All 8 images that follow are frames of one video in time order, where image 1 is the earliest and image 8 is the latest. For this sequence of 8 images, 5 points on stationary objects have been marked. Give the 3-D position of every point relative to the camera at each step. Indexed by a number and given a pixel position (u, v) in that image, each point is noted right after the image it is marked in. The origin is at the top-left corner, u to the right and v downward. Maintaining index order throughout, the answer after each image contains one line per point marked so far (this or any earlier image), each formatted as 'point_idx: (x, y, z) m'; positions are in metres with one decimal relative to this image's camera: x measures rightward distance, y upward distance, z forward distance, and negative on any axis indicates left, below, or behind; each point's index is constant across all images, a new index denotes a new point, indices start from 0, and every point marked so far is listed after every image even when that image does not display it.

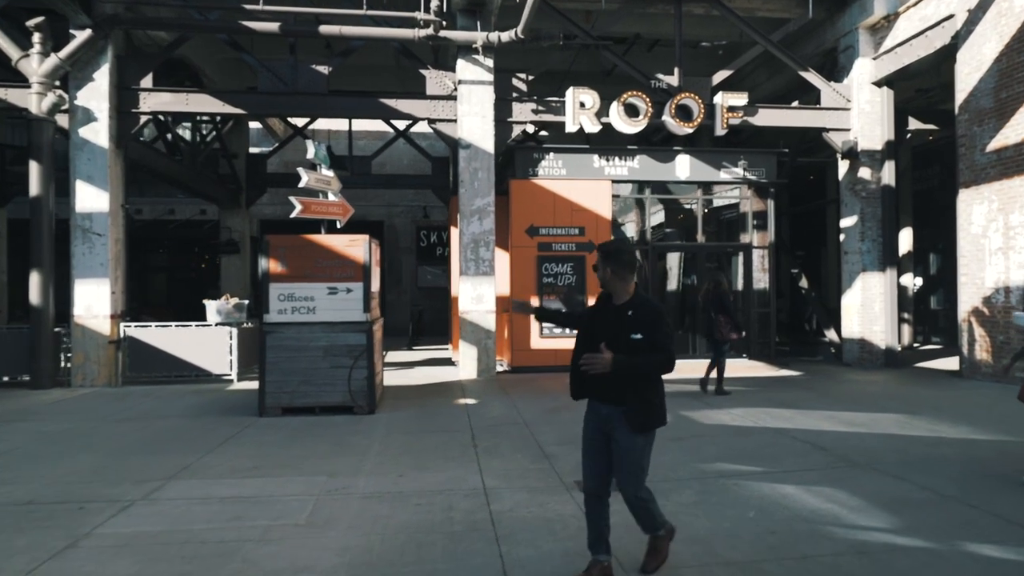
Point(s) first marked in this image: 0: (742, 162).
0: (+4.8, +2.6, +15.5) m
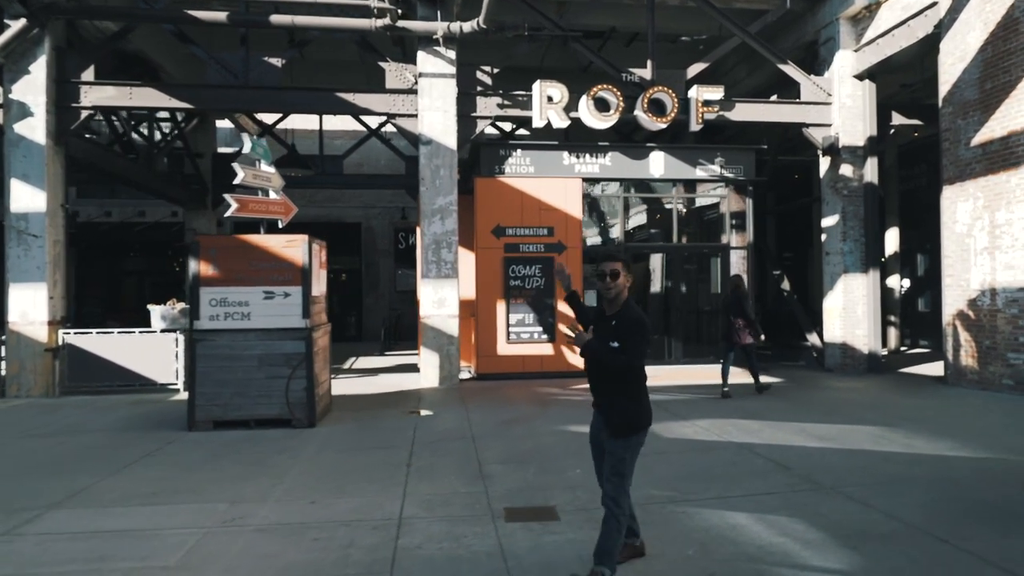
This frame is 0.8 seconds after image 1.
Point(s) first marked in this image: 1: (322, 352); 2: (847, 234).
0: (+4.1, +2.6, +14.8) m
1: (-2.6, -0.9, +10.0) m
2: (+6.4, +1.0, +14.2) m
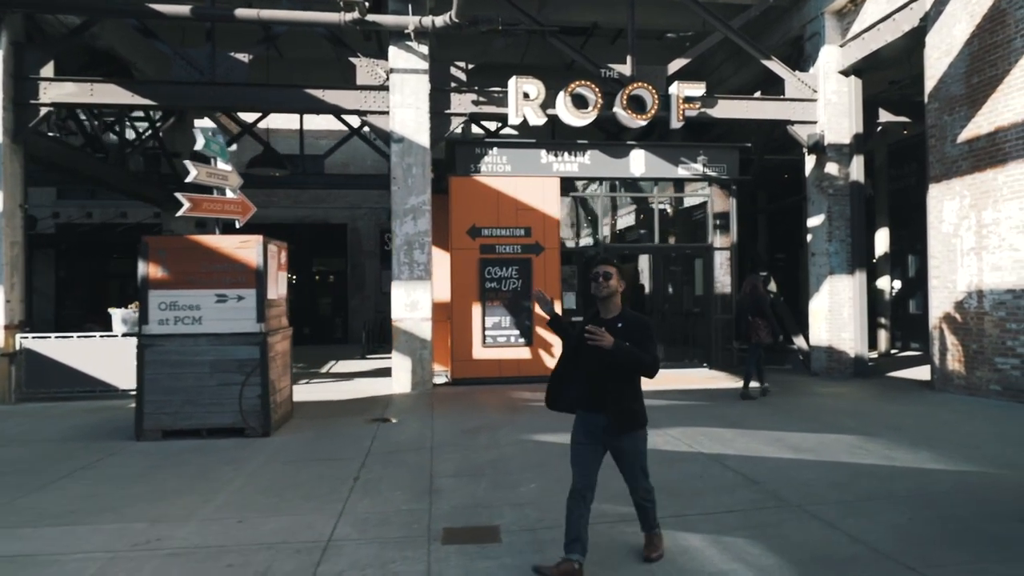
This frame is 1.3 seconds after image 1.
0: (+3.7, +2.5, +14.4) m
1: (-3.0, -0.9, +9.5) m
2: (+6.0, +1.0, +13.8) m
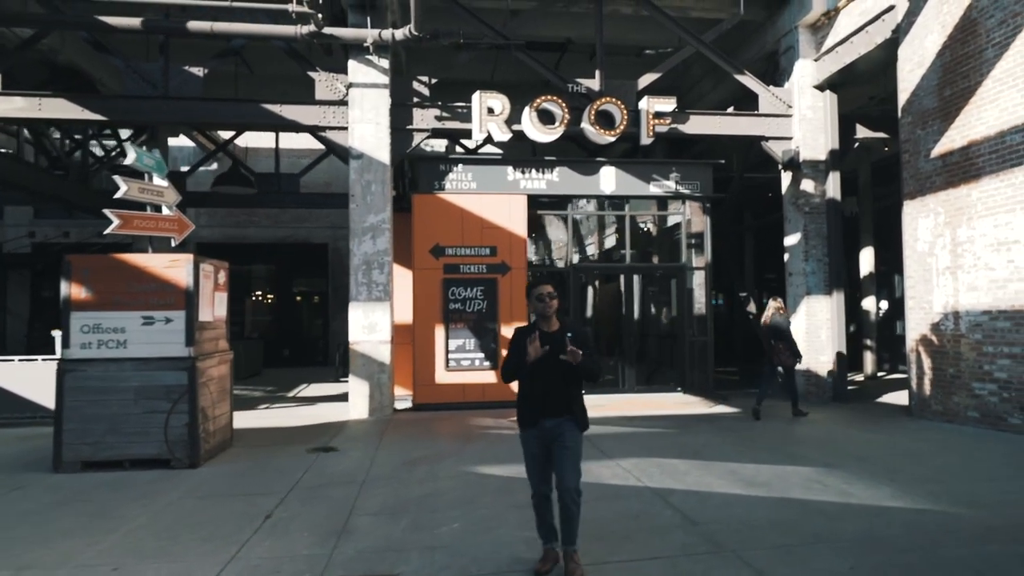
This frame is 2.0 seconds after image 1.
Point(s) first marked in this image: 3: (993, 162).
0: (+3.1, +2.1, +14.0) m
1: (-3.6, -1.2, +9.0) m
2: (+5.4, +0.6, +13.3) m
3: (+6.0, +1.6, +9.2) m
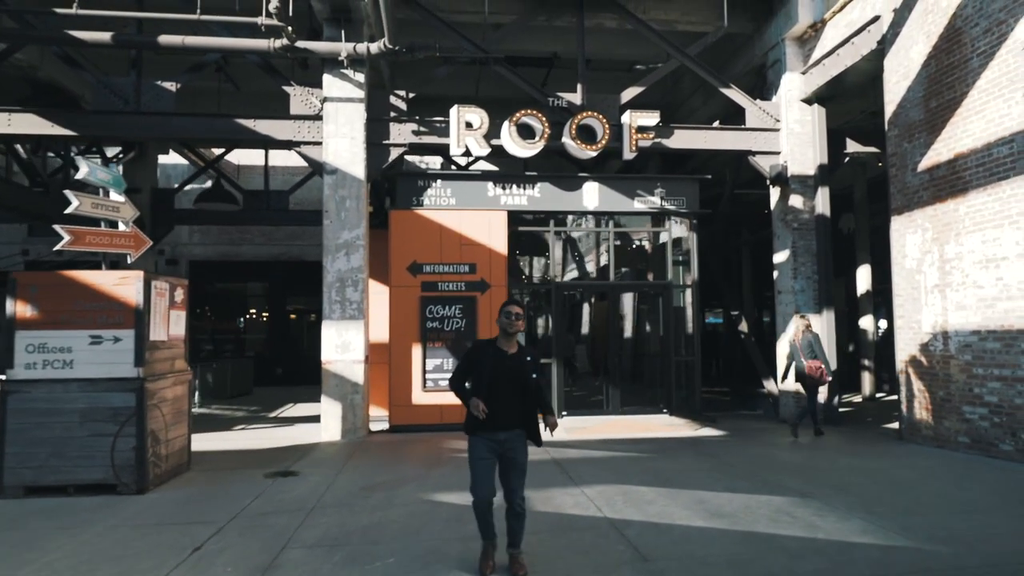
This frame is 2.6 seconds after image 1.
0: (+2.7, +1.8, +13.7) m
1: (-4.0, -1.4, +8.7) m
2: (+5.0, +0.3, +12.9) m
3: (+5.6, +1.3, +8.9) m
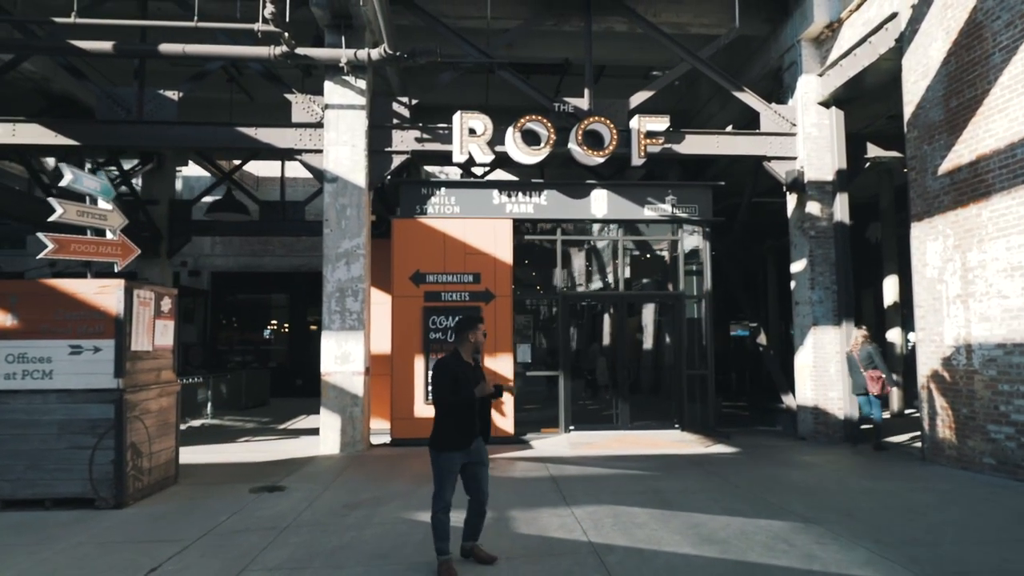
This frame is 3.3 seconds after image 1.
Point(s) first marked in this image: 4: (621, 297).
0: (+2.8, +1.6, +13.2) m
1: (-4.1, -1.5, +8.5) m
2: (+5.1, +0.1, +12.4) m
3: (+5.5, +1.2, +8.3) m
4: (+1.9, -0.2, +13.3) m
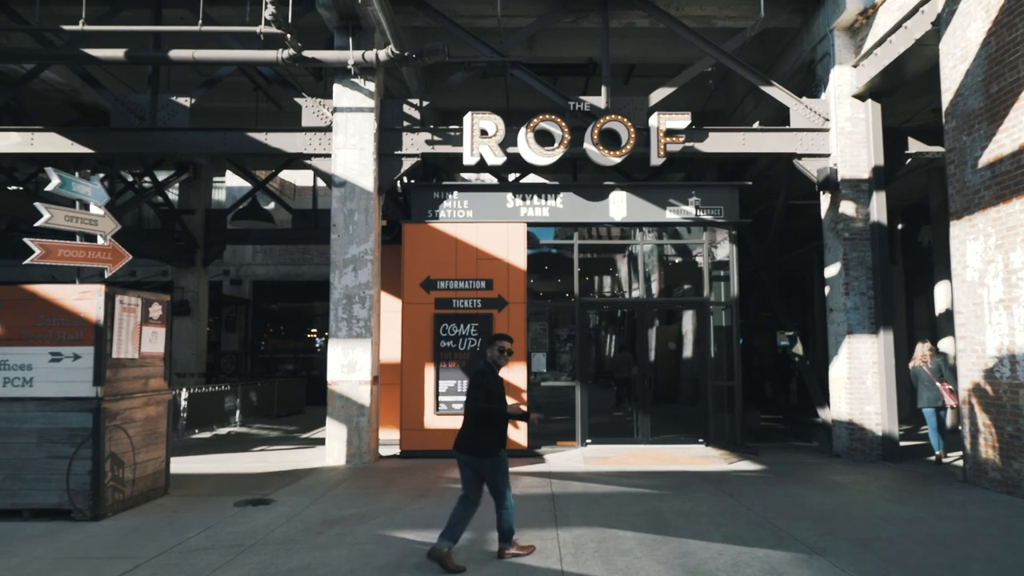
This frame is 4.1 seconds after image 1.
0: (+3.1, +1.5, +12.6) m
1: (-4.2, -1.6, +8.3) m
2: (+5.3, 0.0, +11.5) m
3: (+5.4, +1.2, +7.4) m
4: (+2.2, -0.3, +12.7) m
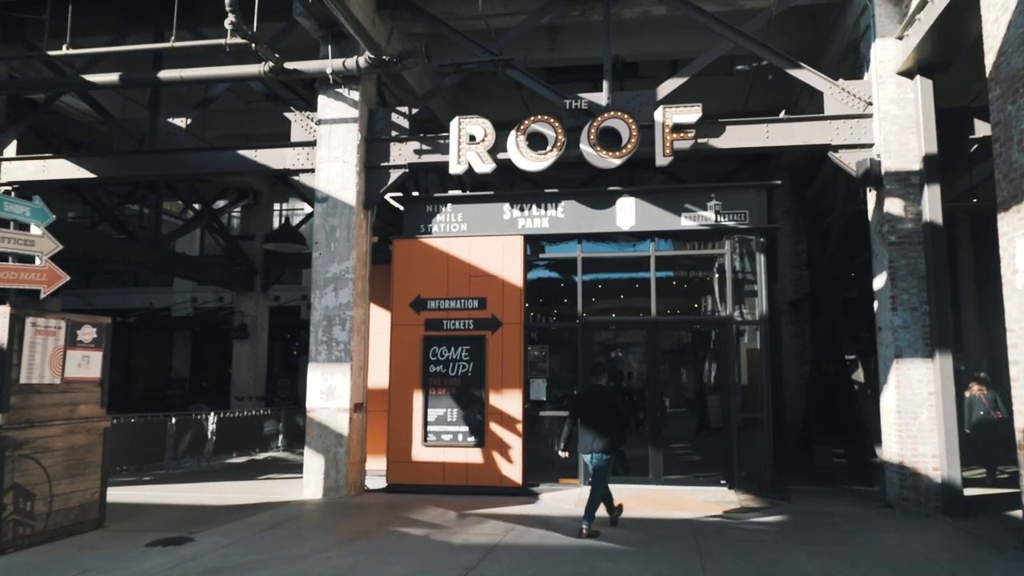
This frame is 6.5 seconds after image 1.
0: (+3.0, +1.3, +11.0) m
1: (-4.8, -1.8, +7.9) m
2: (+5.0, -0.1, +9.6) m
3: (+4.5, +1.1, +5.5) m
4: (+2.1, -0.5, +11.2) m
